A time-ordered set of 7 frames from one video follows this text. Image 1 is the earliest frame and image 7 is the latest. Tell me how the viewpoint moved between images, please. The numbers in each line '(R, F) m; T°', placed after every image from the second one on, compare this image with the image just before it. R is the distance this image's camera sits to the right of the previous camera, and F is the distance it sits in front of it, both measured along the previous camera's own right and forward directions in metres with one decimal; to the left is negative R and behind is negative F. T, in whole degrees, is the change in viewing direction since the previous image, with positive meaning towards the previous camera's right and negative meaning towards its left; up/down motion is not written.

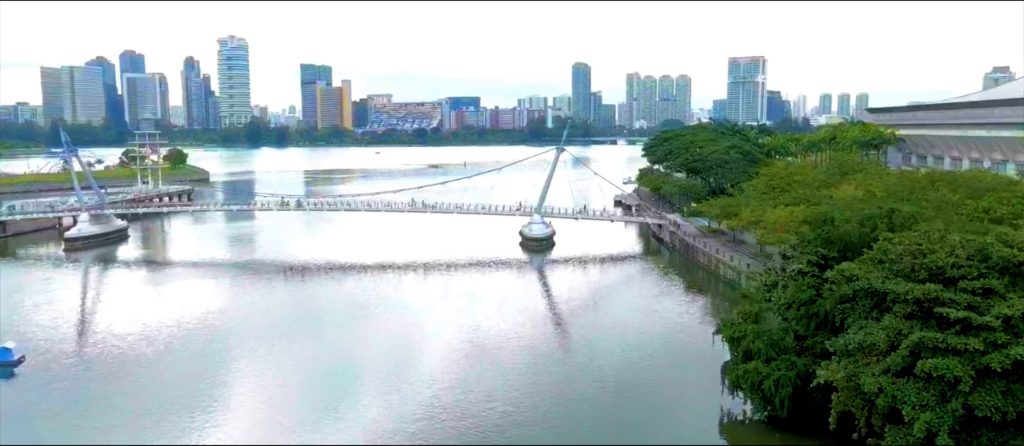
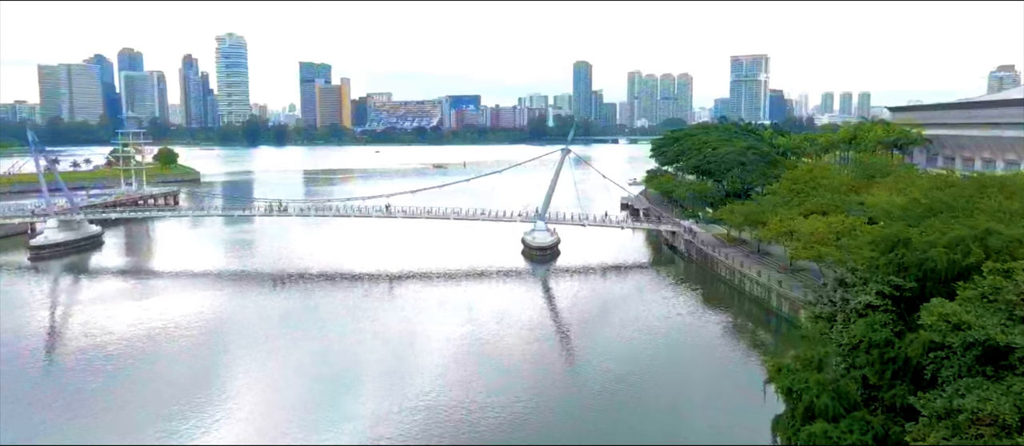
(0.0, +1.9) m; 0°
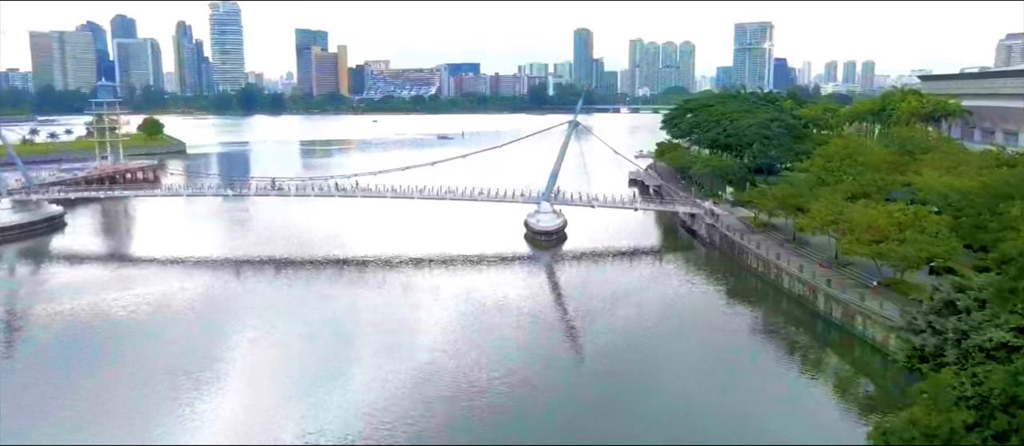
(-0.1, +2.3) m; 0°
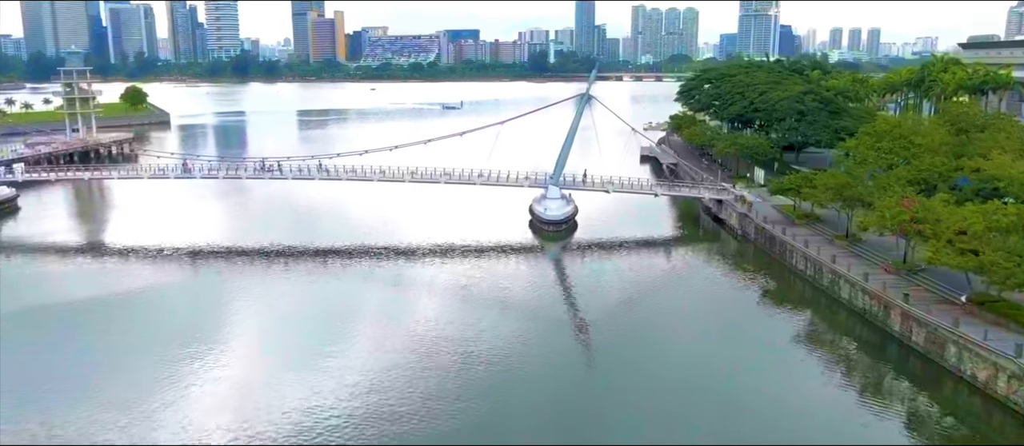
(-0.1, +2.5) m; 0°
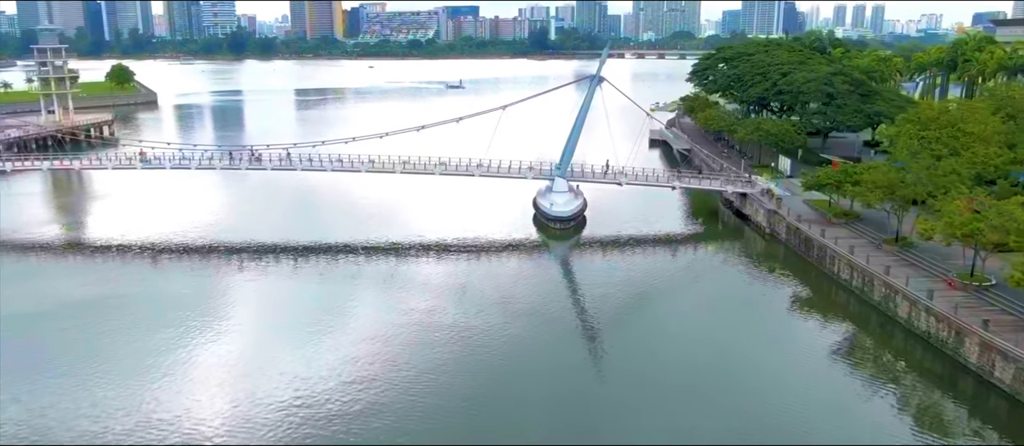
(0.0, +1.8) m; 0°
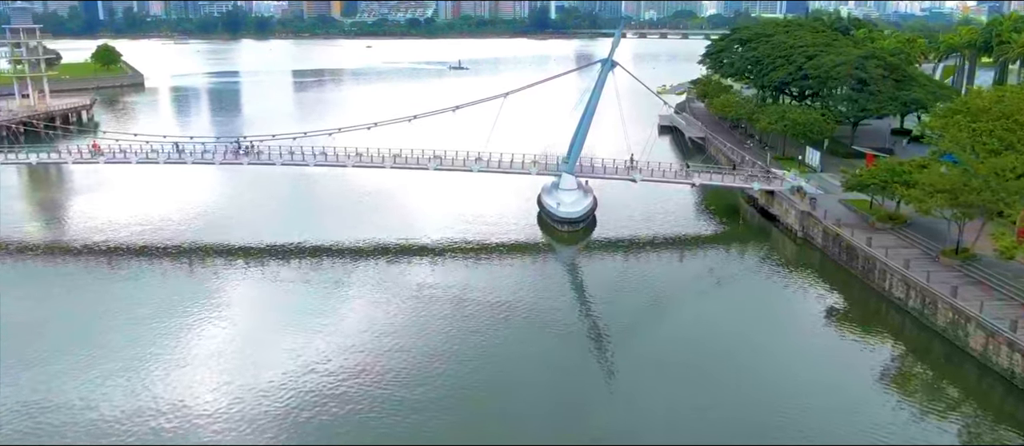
(0.0, +1.6) m; 0°
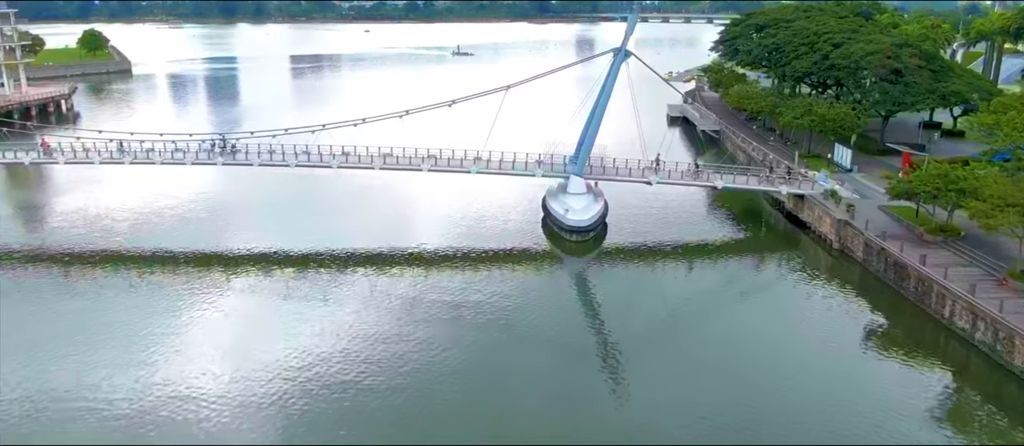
(0.0, +1.5) m; 0°
